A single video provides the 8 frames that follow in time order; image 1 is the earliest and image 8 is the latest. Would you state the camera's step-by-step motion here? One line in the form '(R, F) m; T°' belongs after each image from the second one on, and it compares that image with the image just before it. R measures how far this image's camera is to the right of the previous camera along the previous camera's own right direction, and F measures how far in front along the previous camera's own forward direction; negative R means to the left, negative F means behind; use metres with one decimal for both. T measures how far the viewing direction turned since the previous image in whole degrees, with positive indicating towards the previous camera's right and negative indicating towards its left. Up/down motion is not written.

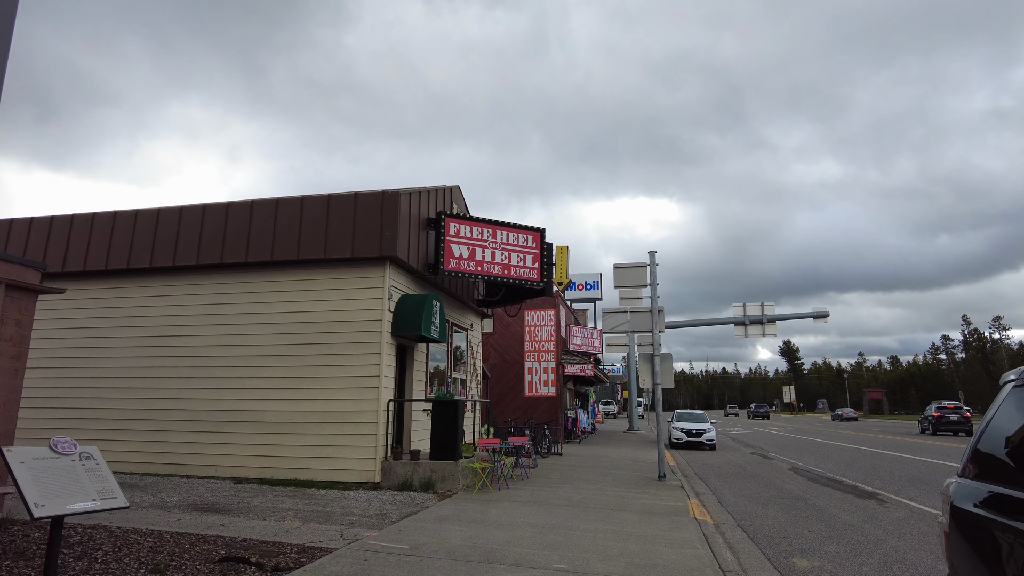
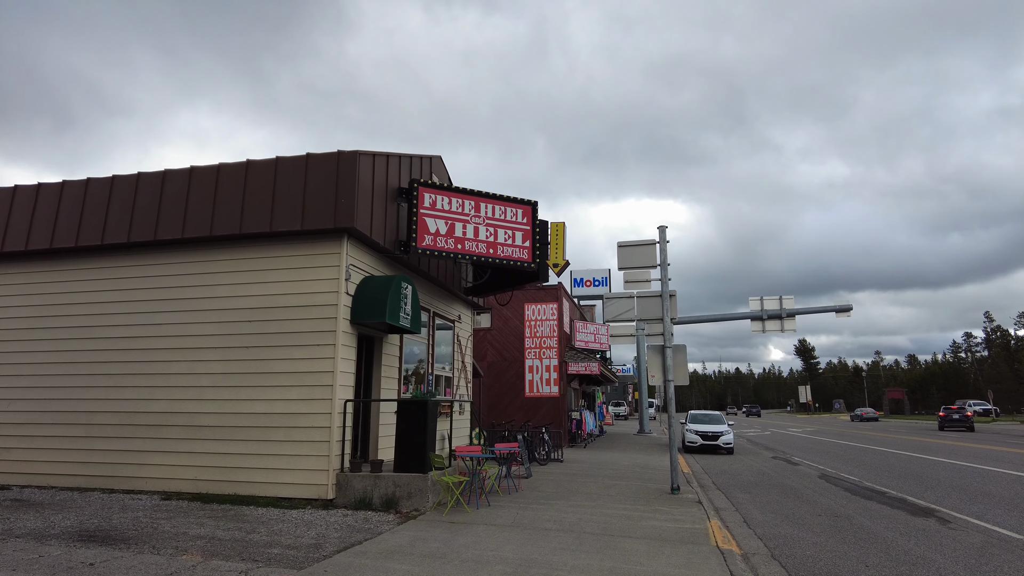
(+0.4, +1.7) m; -1°
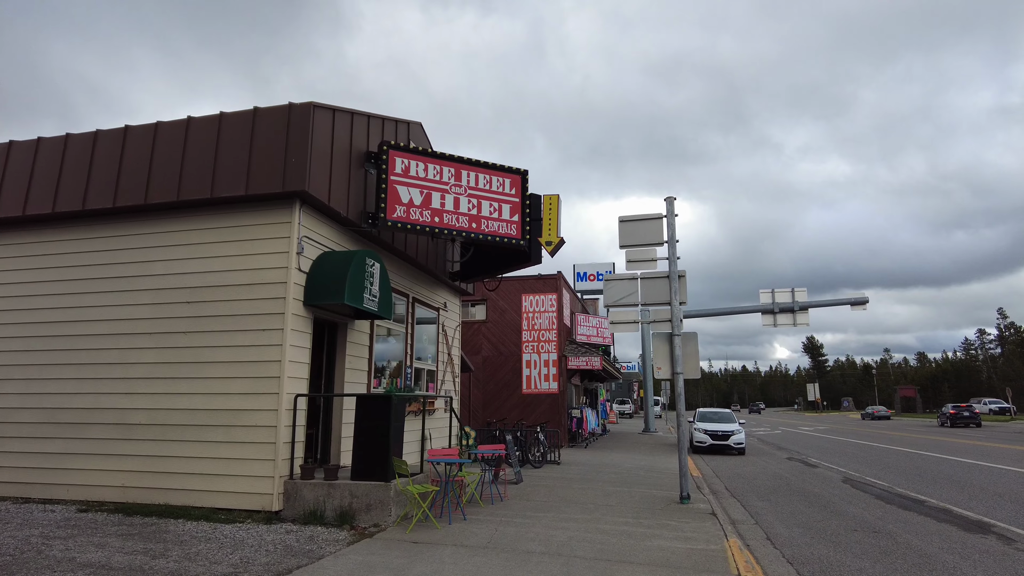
(+0.3, +1.3) m; 0°
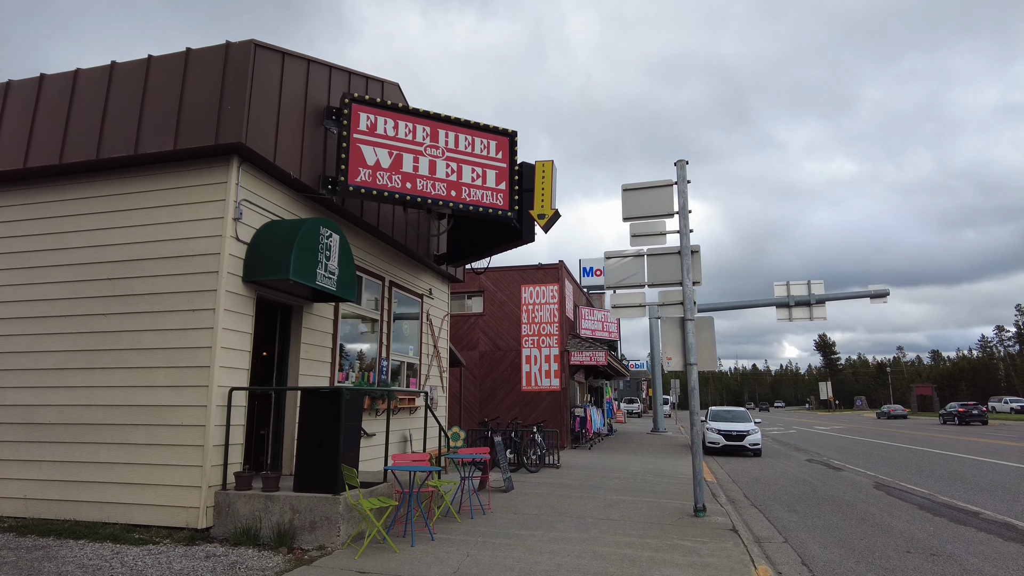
(+0.3, +1.3) m; -1°
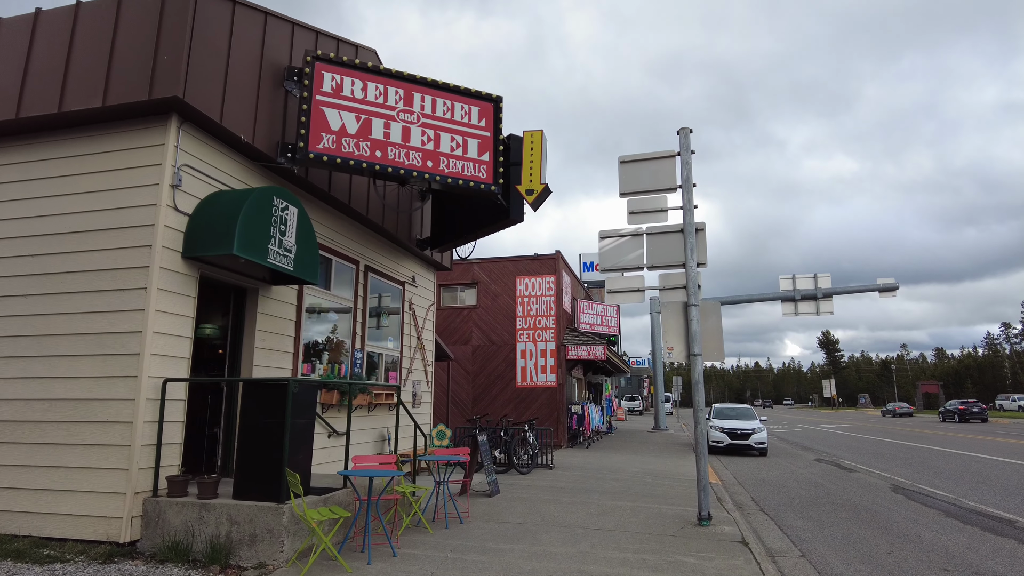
(+0.2, +0.8) m; 0°
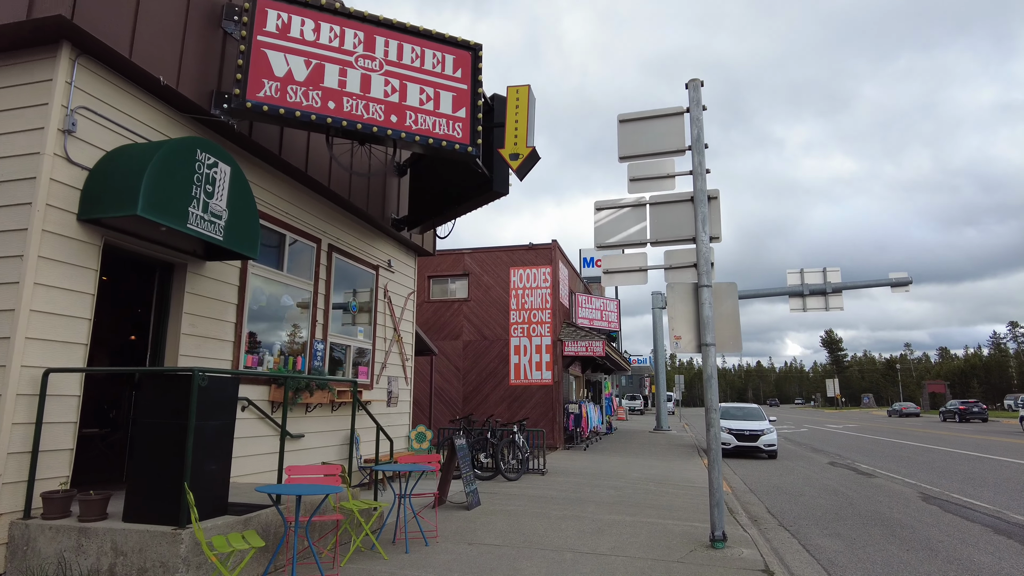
(+0.2, +1.1) m; 0°
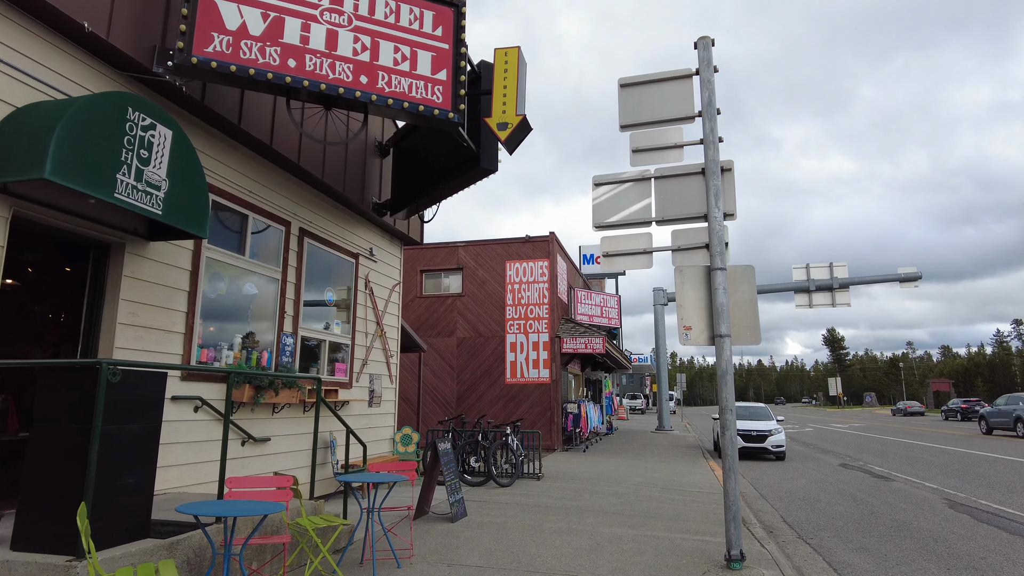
(+0.1, +0.7) m; 0°
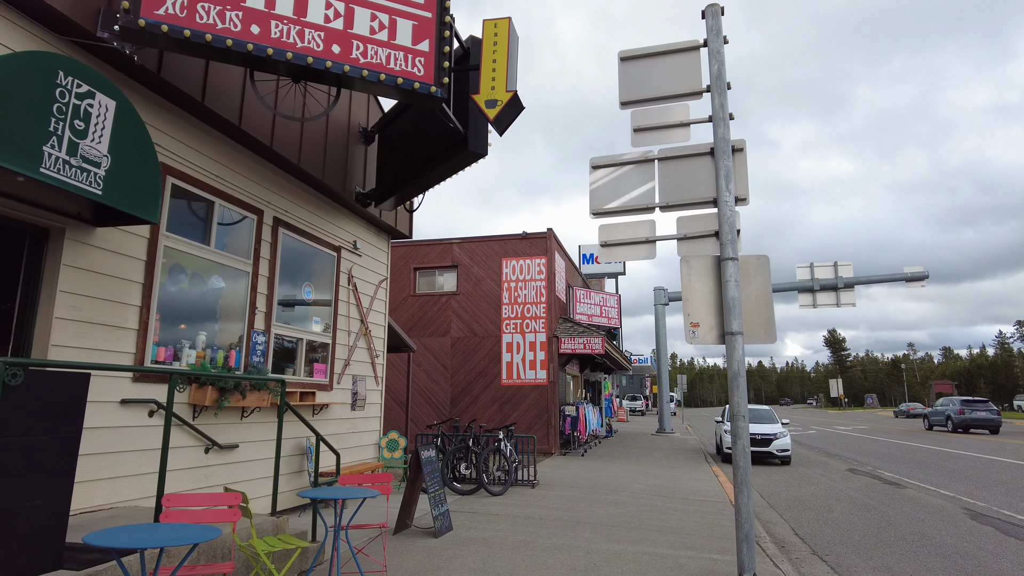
(+0.1, +0.5) m; 0°
